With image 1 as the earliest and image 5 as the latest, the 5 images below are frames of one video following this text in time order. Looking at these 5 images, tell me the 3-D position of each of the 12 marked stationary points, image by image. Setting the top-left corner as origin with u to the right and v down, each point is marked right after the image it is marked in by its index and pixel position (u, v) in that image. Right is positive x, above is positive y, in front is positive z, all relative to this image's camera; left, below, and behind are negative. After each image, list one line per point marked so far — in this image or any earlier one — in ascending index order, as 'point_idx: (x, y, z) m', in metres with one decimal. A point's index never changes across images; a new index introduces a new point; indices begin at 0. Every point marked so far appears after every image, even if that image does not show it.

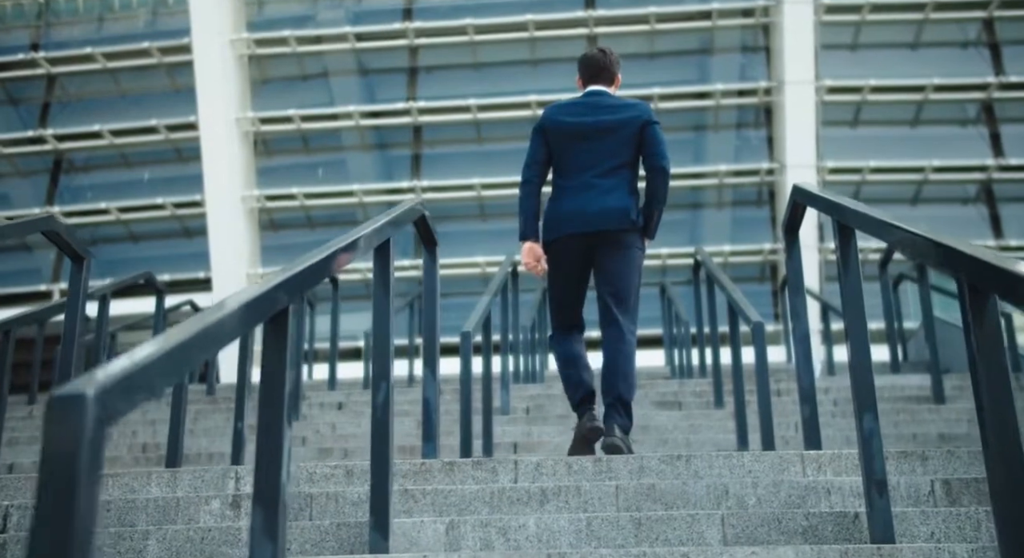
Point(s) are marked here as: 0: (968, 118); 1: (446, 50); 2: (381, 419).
0: (+7.9, +2.8, +16.9) m
1: (-1.2, +4.1, +17.6) m
2: (-0.4, -0.4, +2.8) m
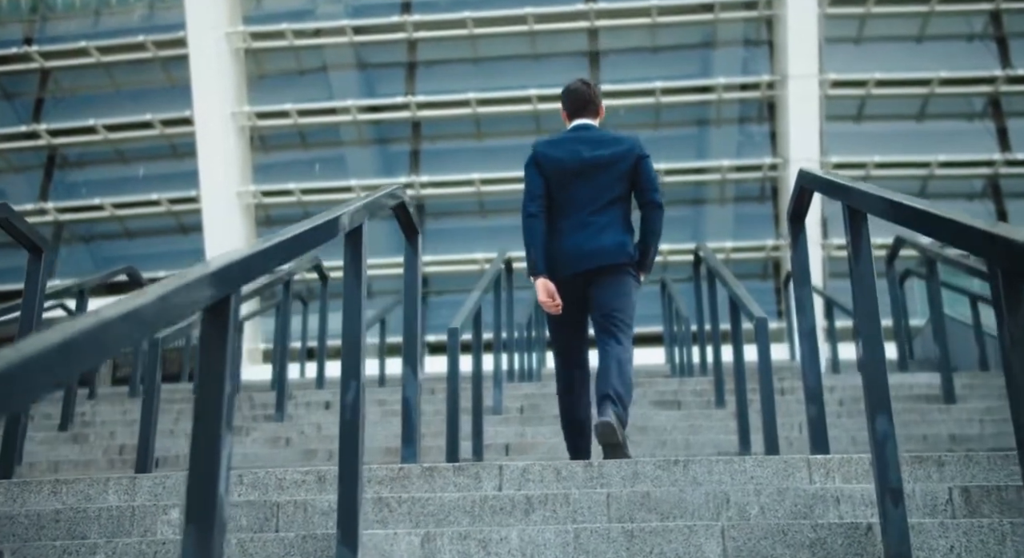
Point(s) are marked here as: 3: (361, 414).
0: (+7.9, +2.8, +16.7) m
1: (-1.2, +4.2, +17.4) m
2: (-0.4, -0.4, +2.6) m
3: (-0.4, -0.4, +2.6) m
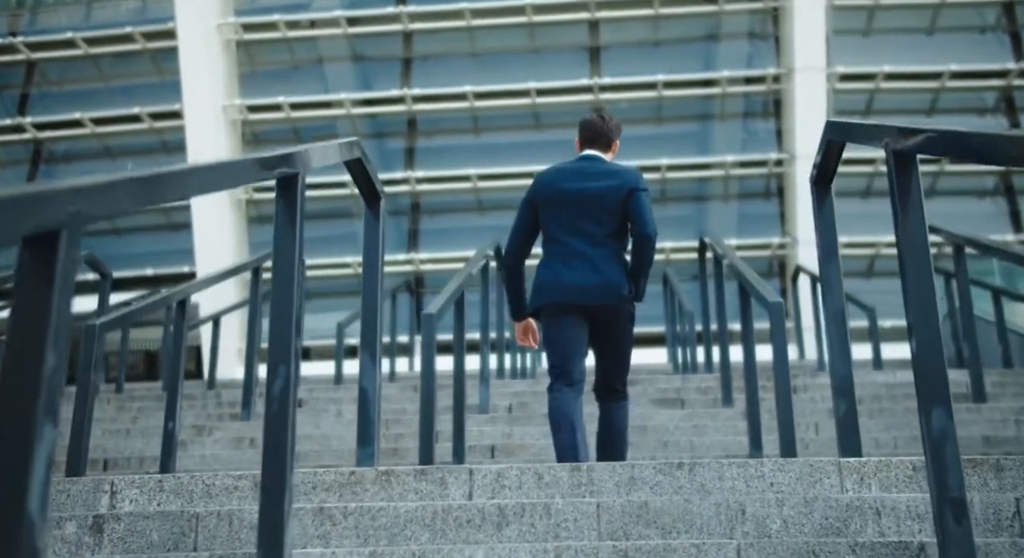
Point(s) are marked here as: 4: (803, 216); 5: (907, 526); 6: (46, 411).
0: (+7.9, +2.9, +16.2) m
1: (-1.2, +4.2, +16.9) m
2: (-0.5, -0.3, +2.1) m
3: (-0.5, -0.3, +2.1) m
4: (+4.7, +1.0, +15.7) m
5: (+1.0, -0.6, +2.5) m
6: (-0.6, -0.2, +1.2) m
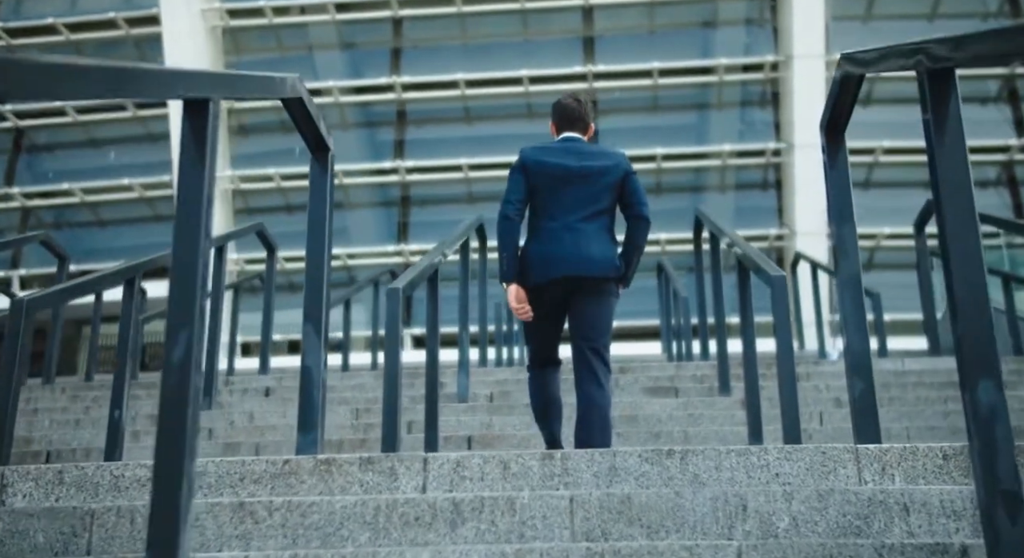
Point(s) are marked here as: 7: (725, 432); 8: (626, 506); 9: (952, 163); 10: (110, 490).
0: (+7.7, +3.0, +15.8) m
1: (-1.4, +4.4, +16.5) m
2: (-0.6, -0.2, +1.7) m
3: (-0.6, -0.2, +1.7) m
4: (+4.5, +1.1, +15.3) m
5: (+0.9, -0.5, +2.1) m
6: (-0.7, -0.1, +0.8) m
7: (+1.0, -0.7, +4.3) m
8: (+0.3, -0.5, +2.2) m
9: (+0.8, +0.2, +1.8) m
10: (-1.0, -0.5, +2.4) m
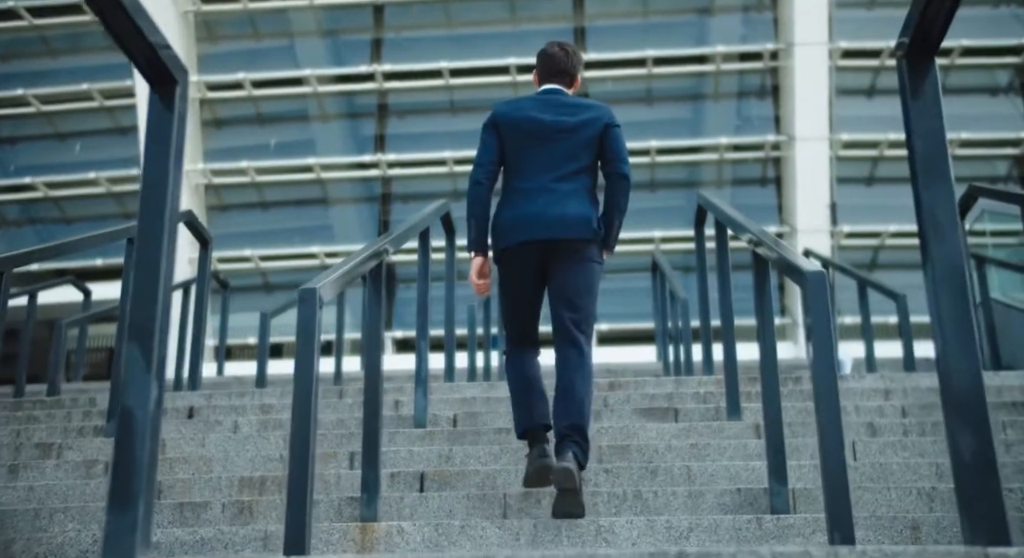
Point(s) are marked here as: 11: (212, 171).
0: (+7.5, +3.0, +15.0) m
1: (-1.6, +4.4, +15.6) m
2: (-0.7, -0.2, +0.9) m
3: (-0.7, -0.2, +0.9) m
4: (+4.3, +1.1, +14.5) m
5: (+0.8, -0.5, +1.2) m
6: (-0.8, -0.1, 0.0) m
7: (+0.8, -0.7, +3.5) m
8: (+0.1, -0.5, +1.3) m
9: (+0.7, +0.2, +0.9) m
10: (-1.1, -0.5, +1.5) m
11: (-4.8, +1.7, +15.6) m
